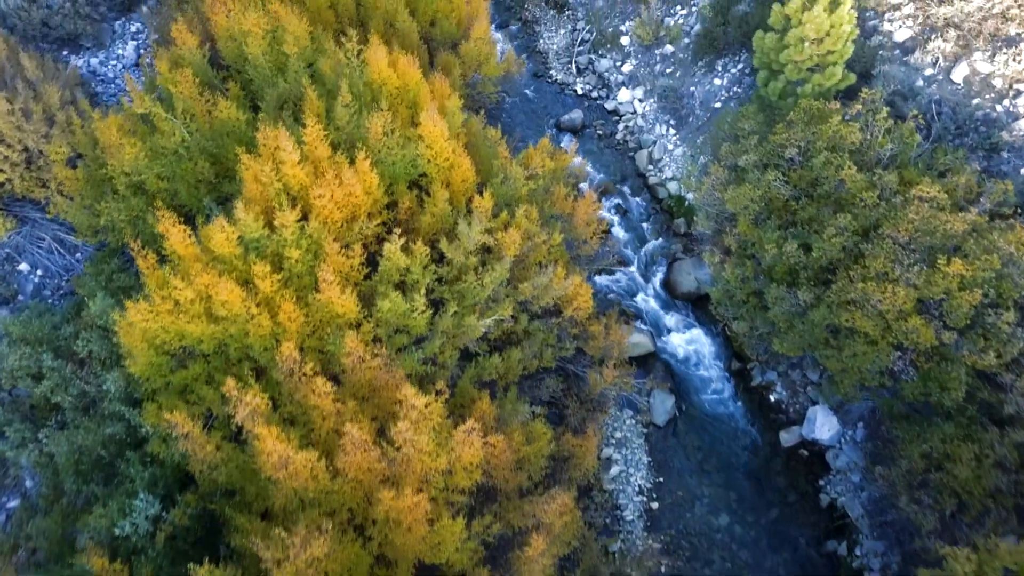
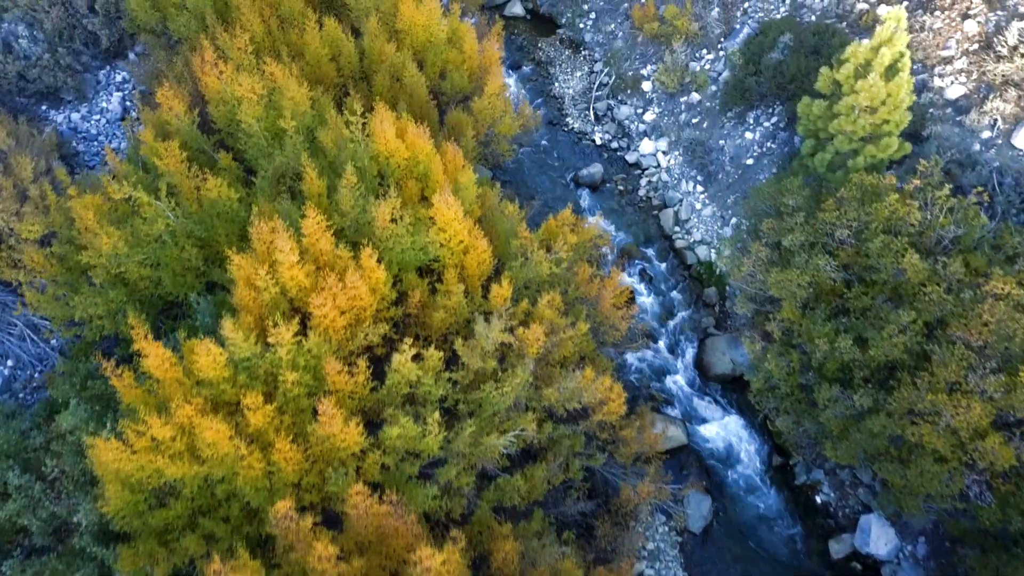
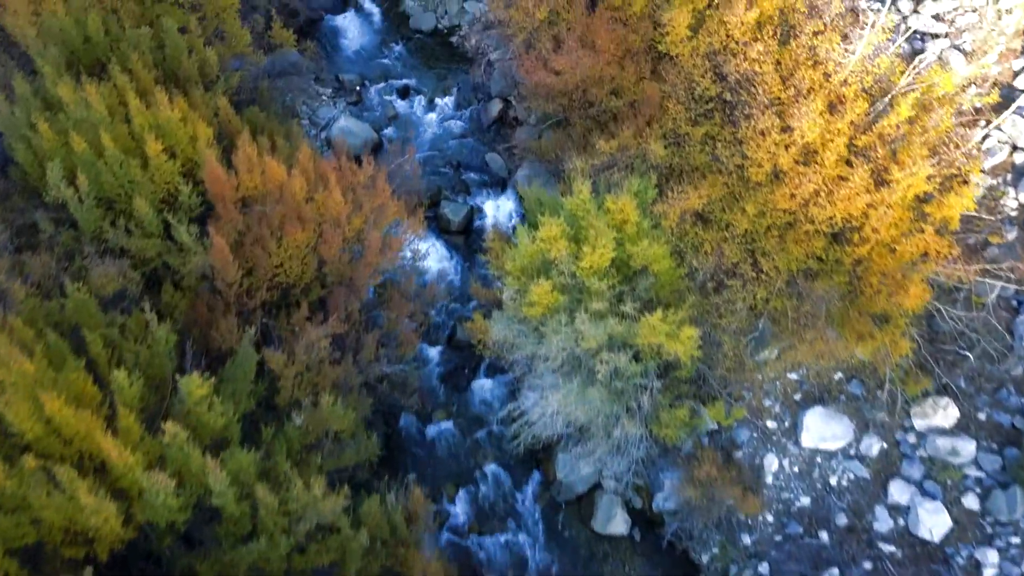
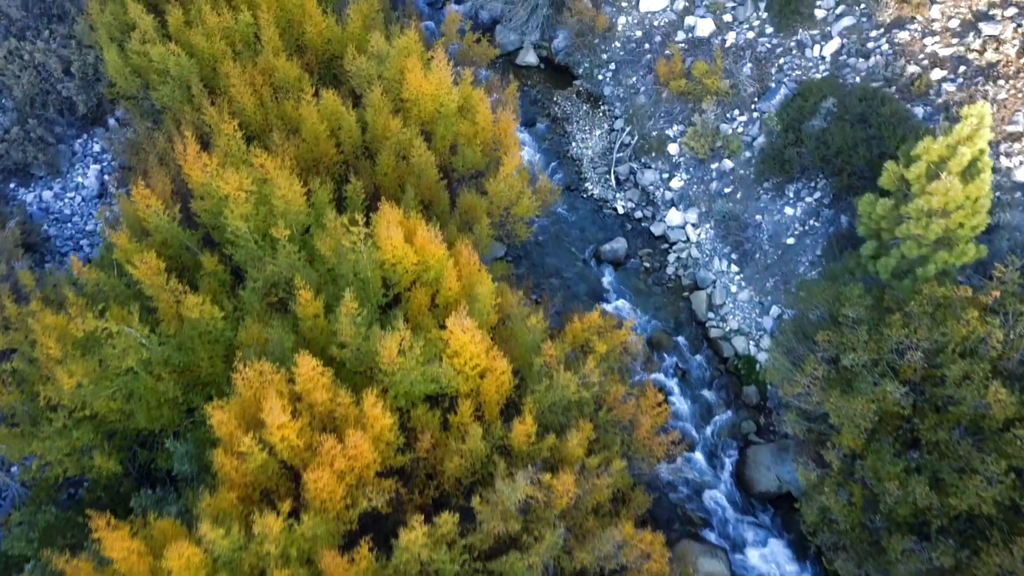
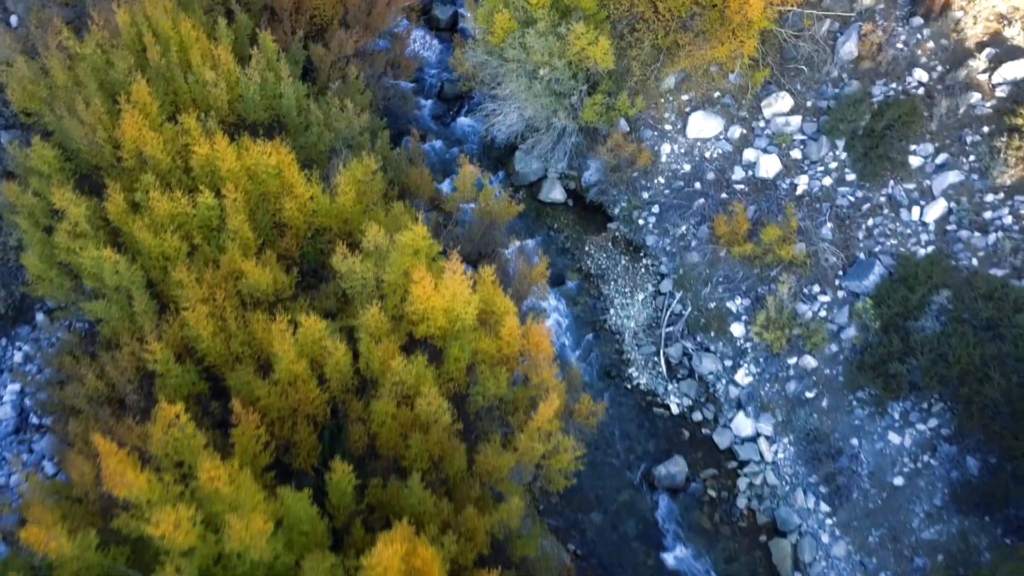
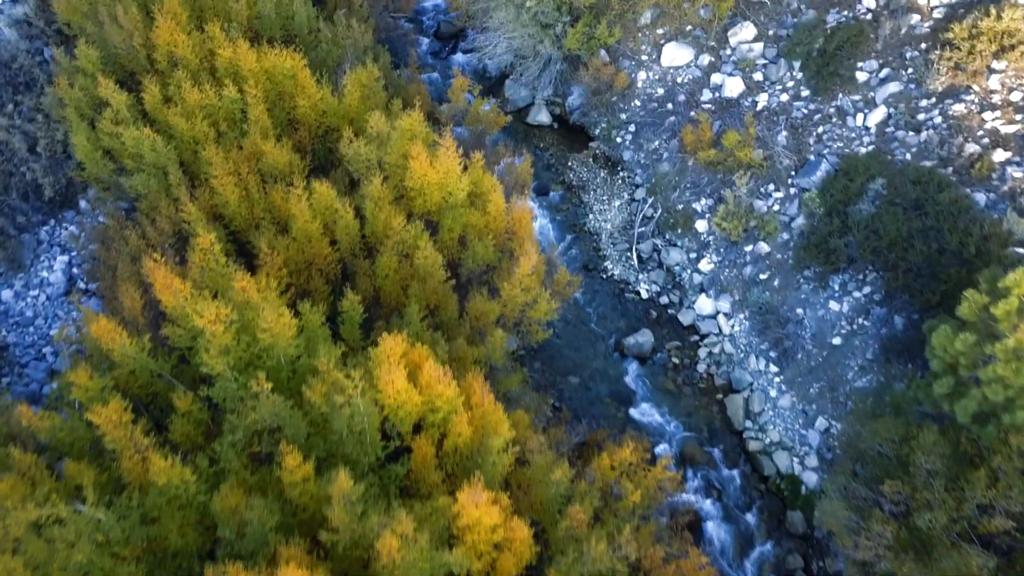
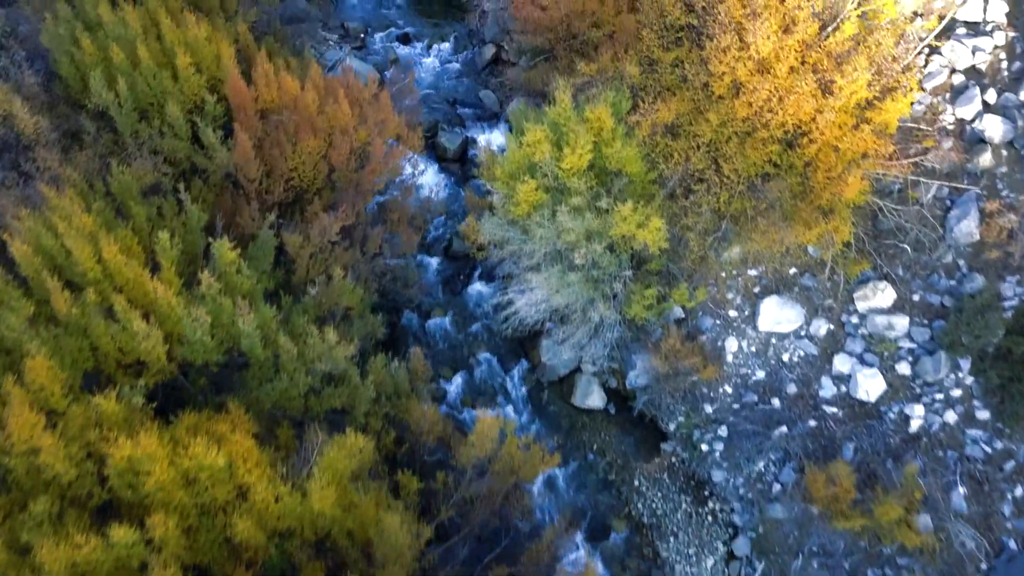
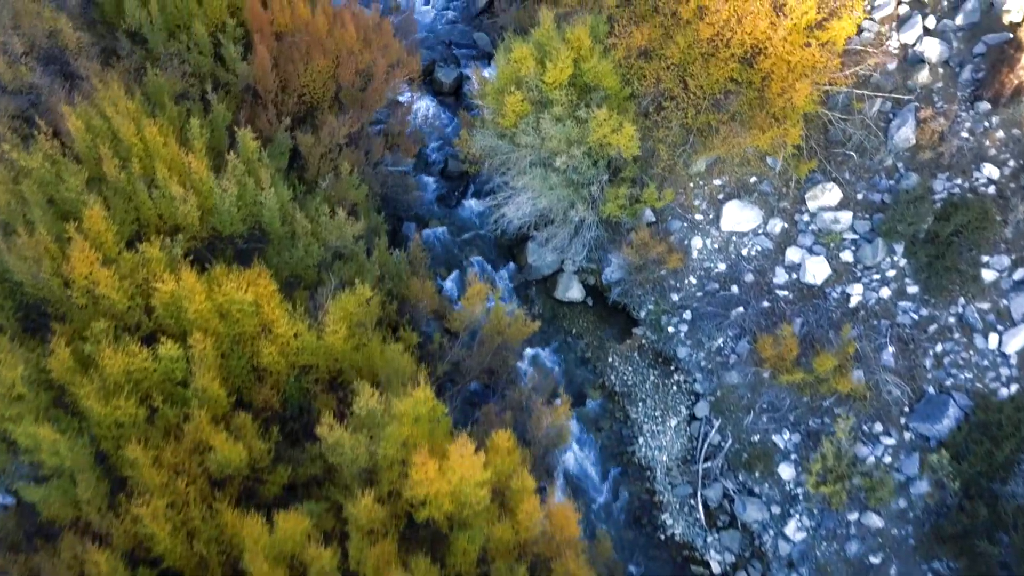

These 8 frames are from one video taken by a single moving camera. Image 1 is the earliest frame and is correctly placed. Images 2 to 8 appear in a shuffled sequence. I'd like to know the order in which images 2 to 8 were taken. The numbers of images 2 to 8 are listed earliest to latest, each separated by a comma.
2, 4, 6, 5, 8, 7, 3
